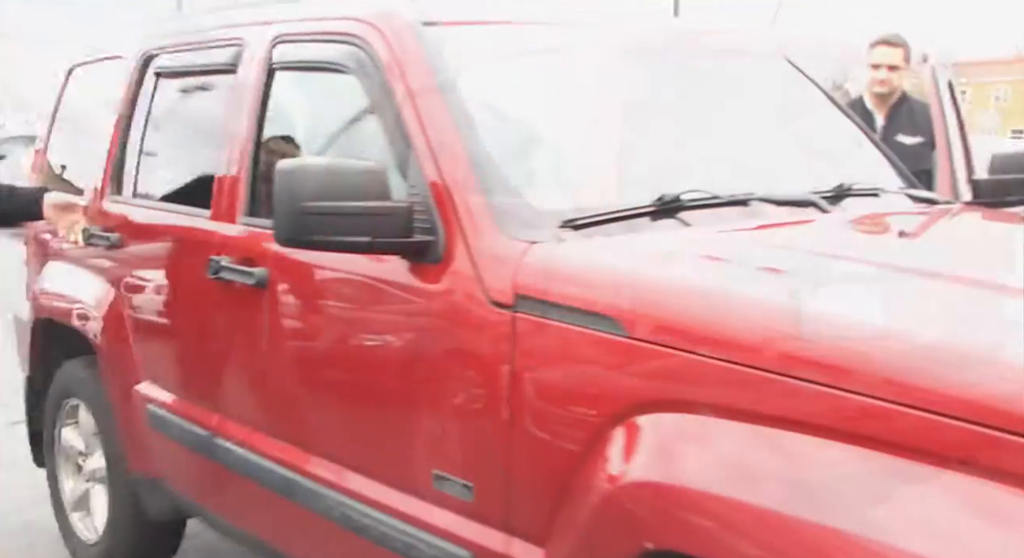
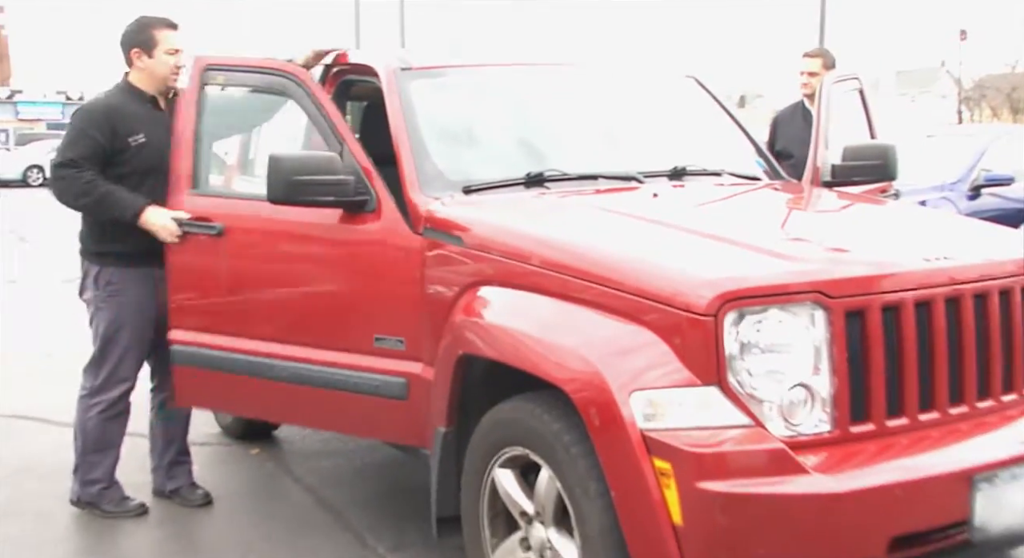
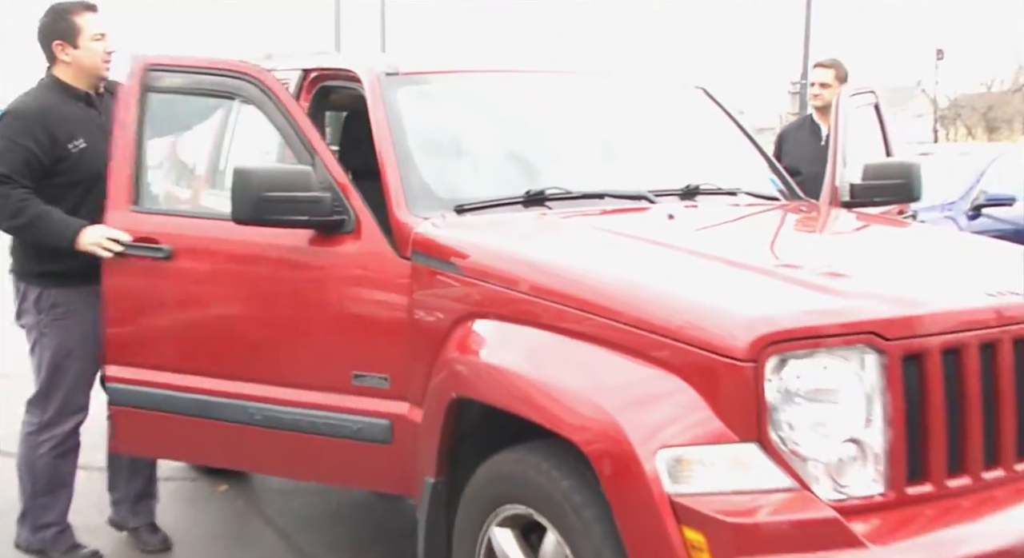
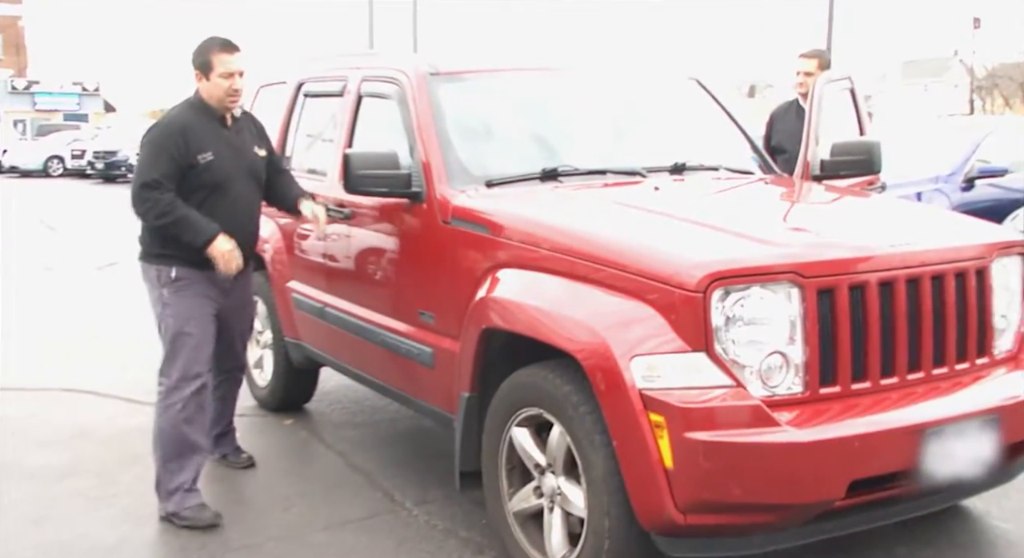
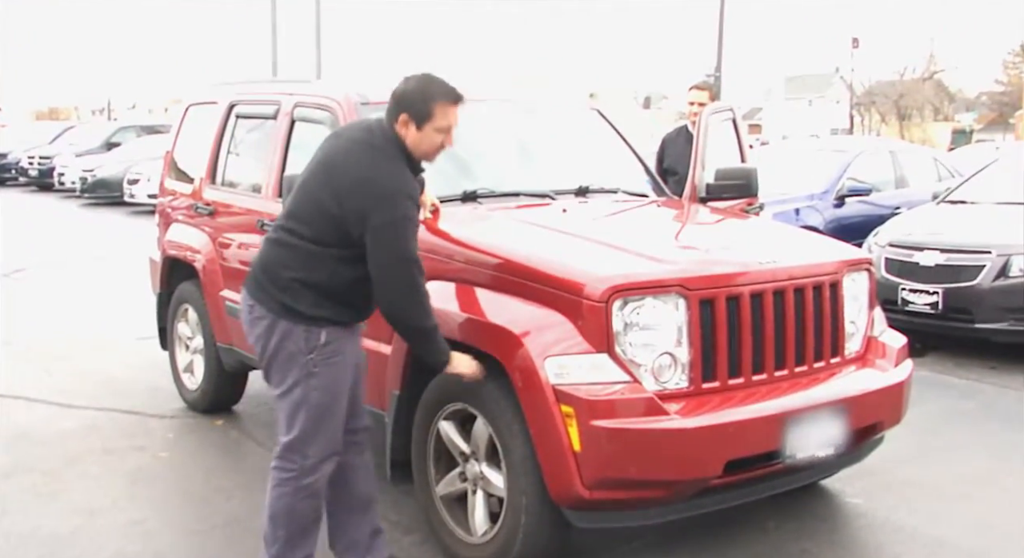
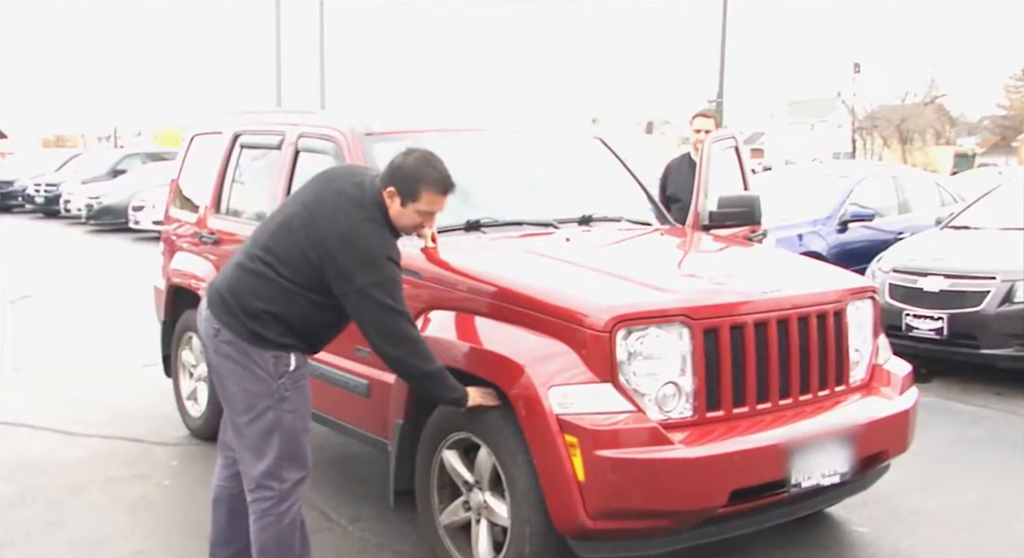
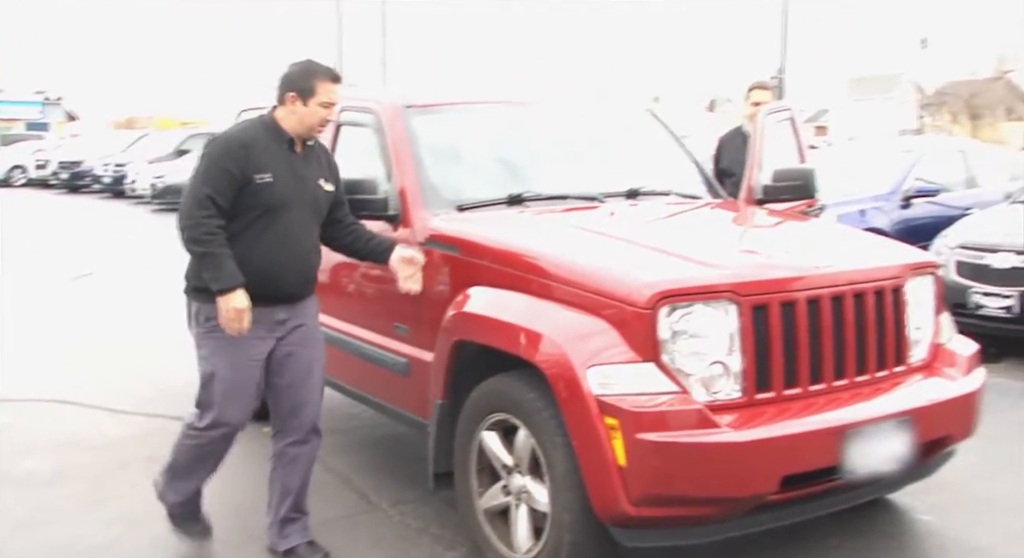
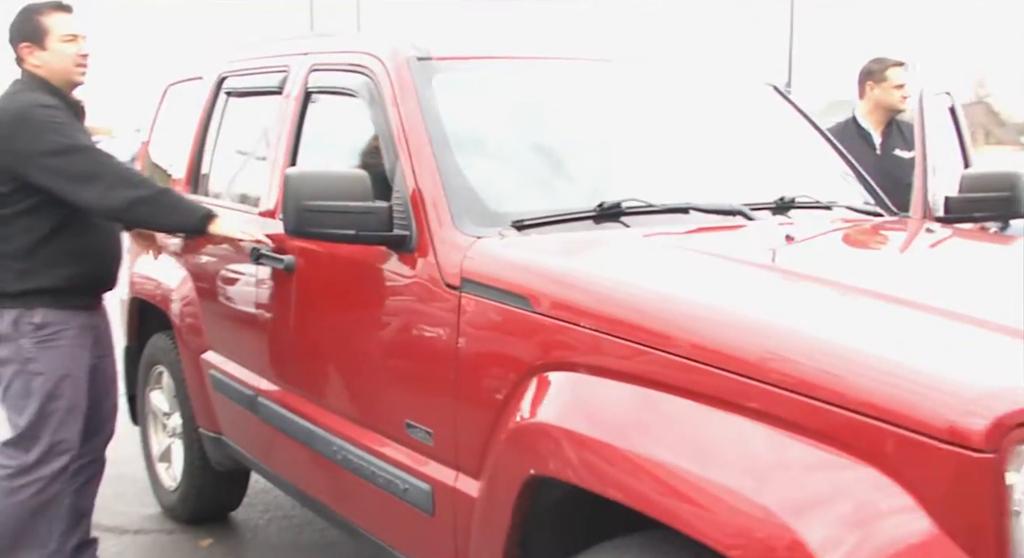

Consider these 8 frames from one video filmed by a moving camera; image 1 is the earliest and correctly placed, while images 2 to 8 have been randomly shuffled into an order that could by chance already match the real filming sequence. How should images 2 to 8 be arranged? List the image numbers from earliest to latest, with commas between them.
8, 3, 2, 4, 7, 6, 5
